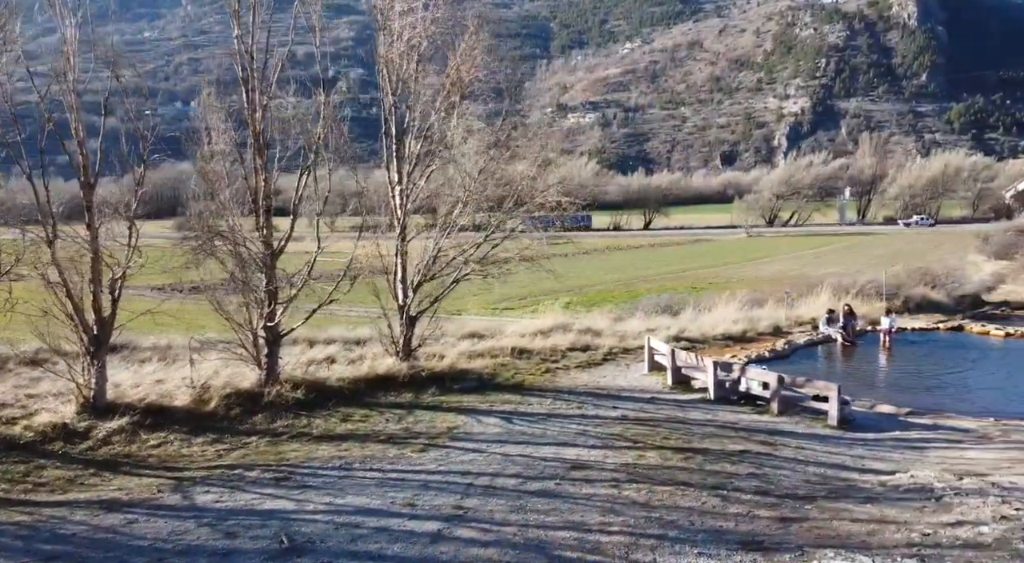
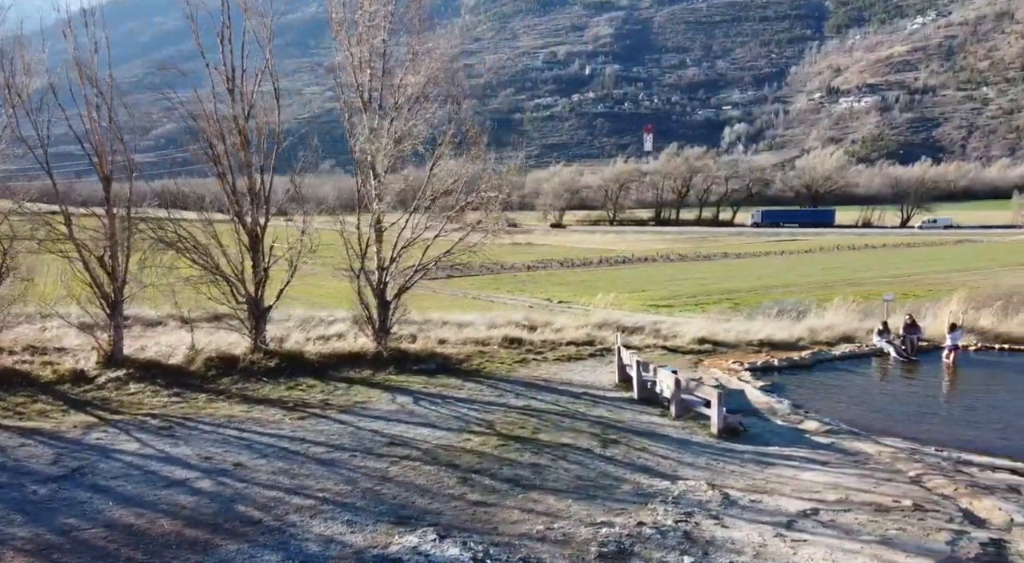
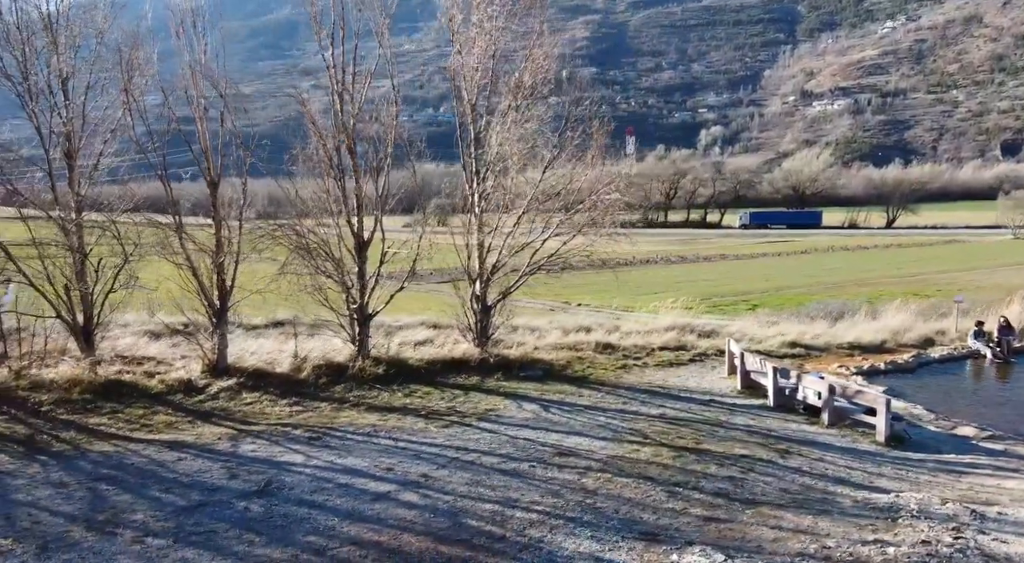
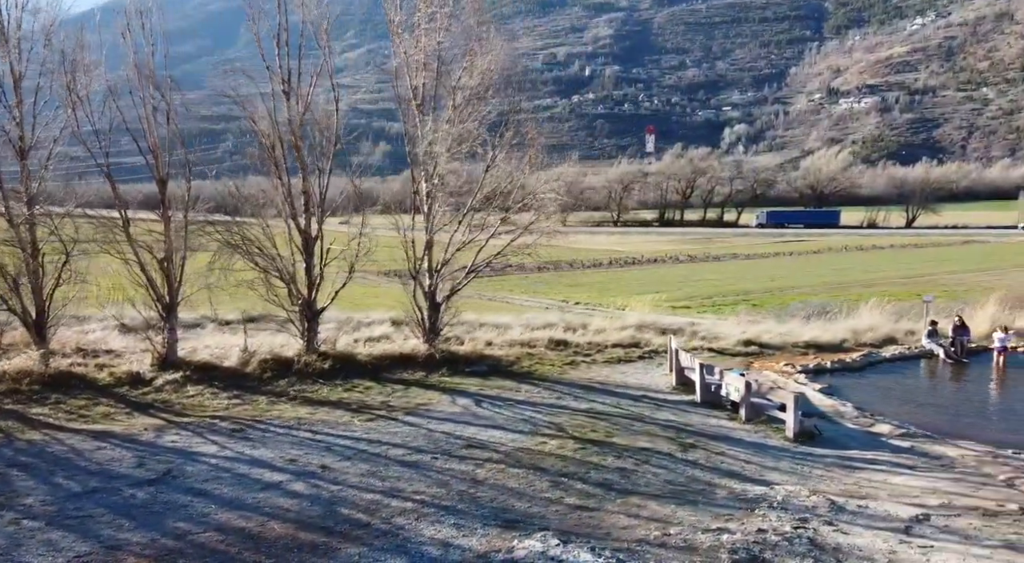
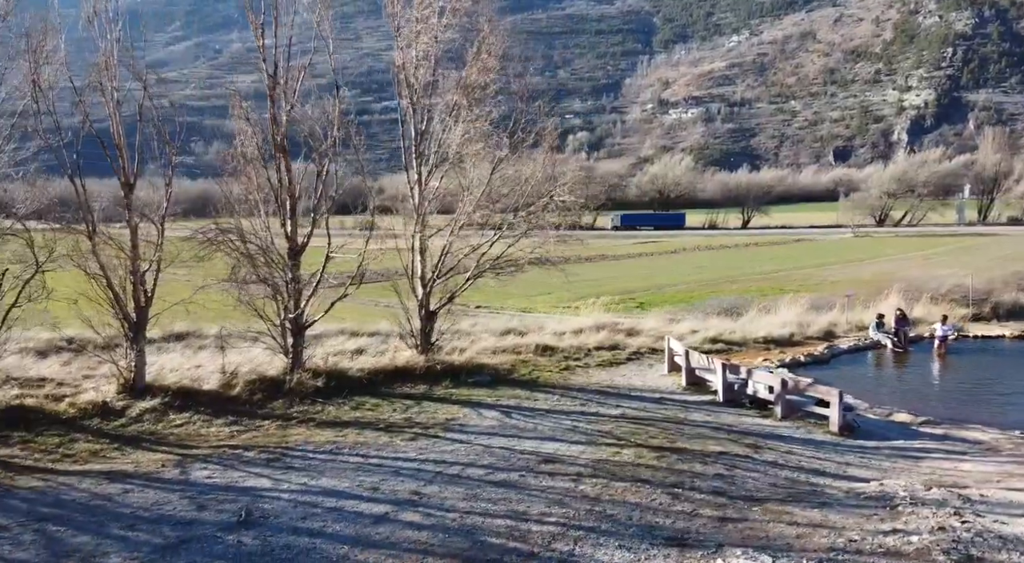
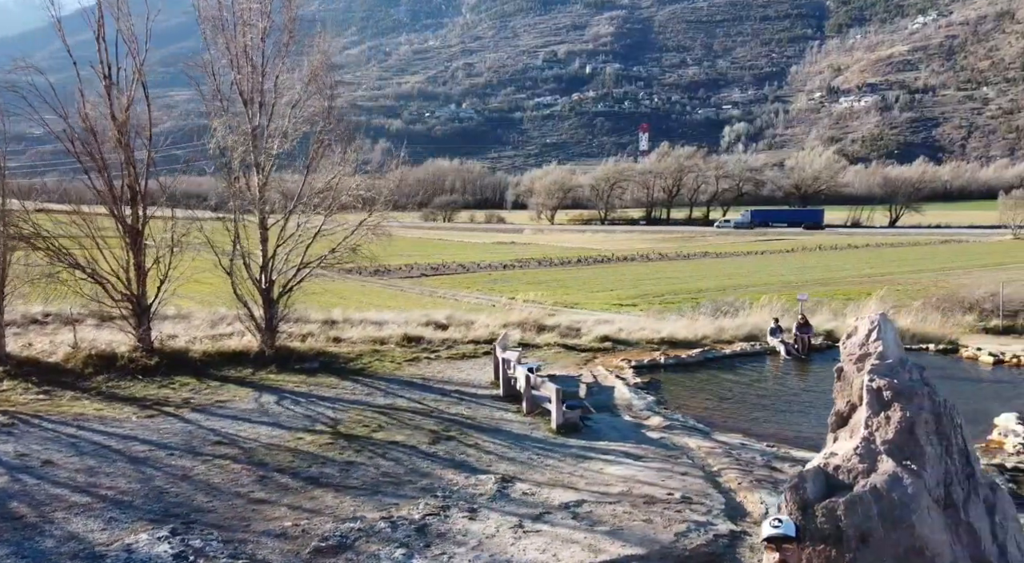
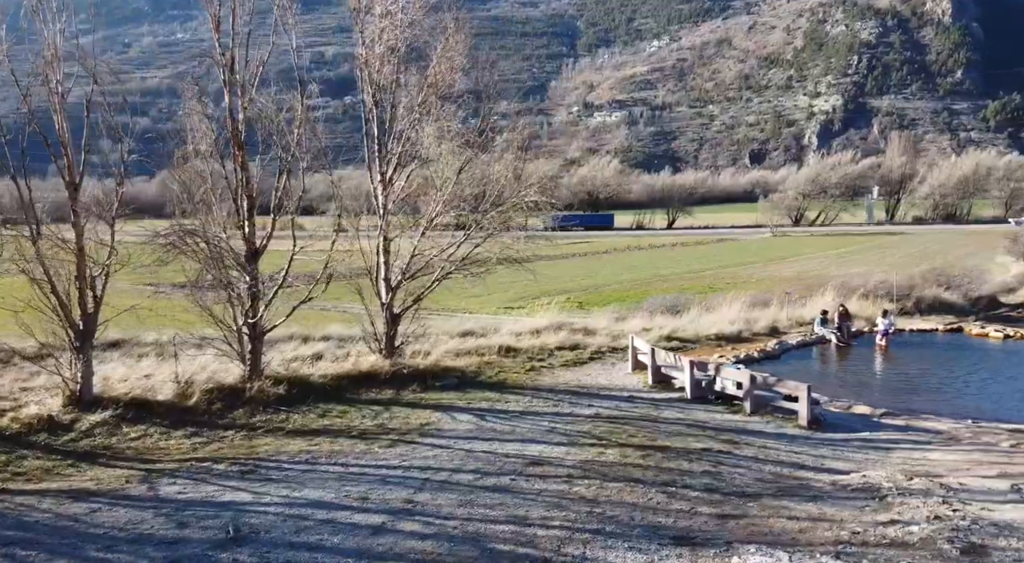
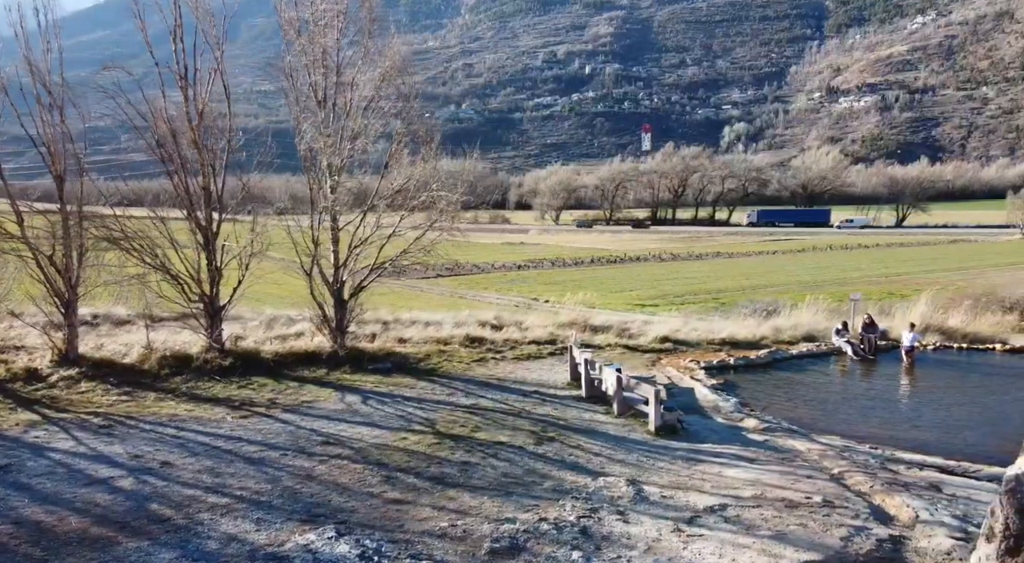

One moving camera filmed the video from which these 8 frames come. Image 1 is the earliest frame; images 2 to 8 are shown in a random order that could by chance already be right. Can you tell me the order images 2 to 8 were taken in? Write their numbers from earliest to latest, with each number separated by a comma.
7, 5, 3, 4, 2, 8, 6
